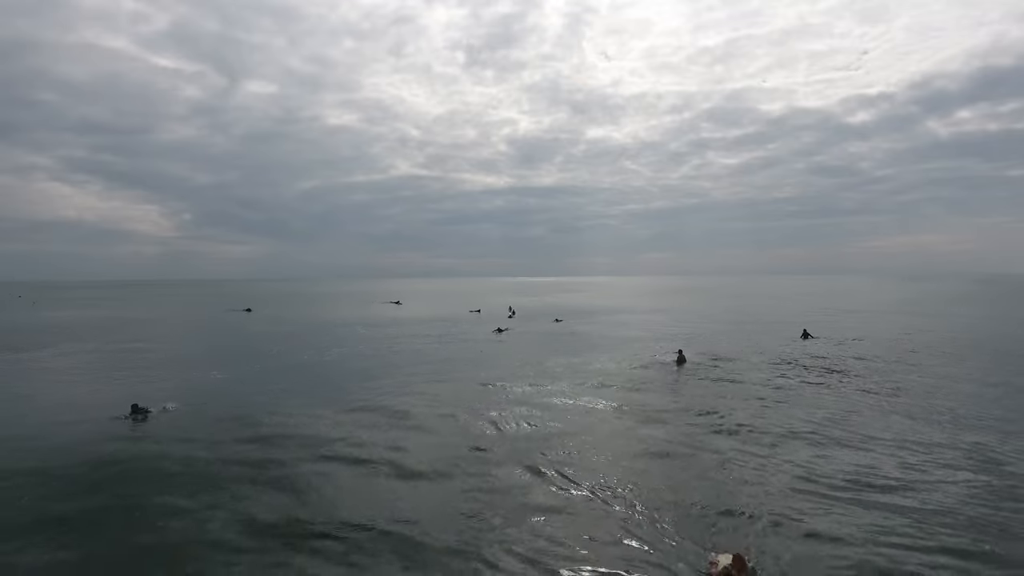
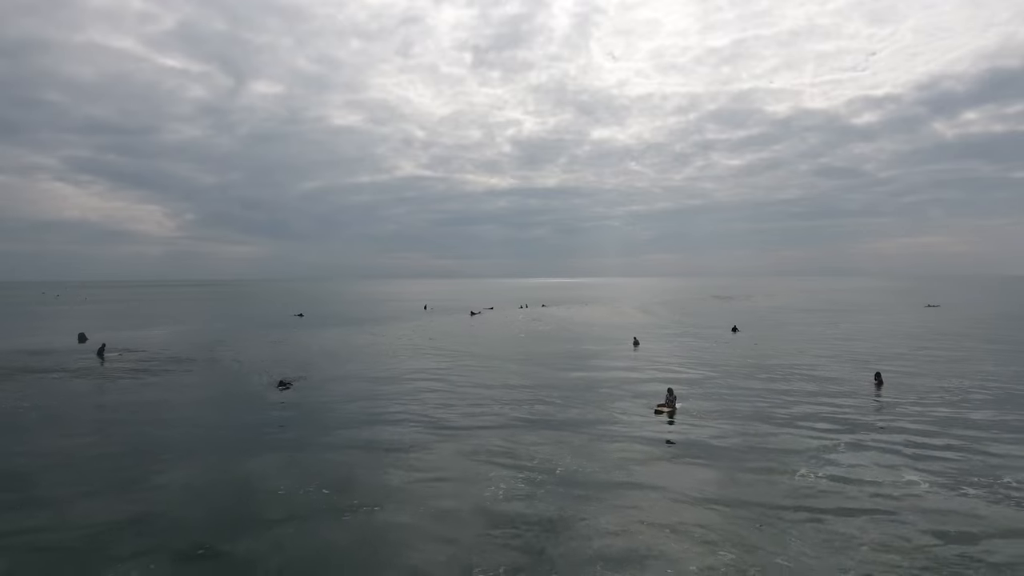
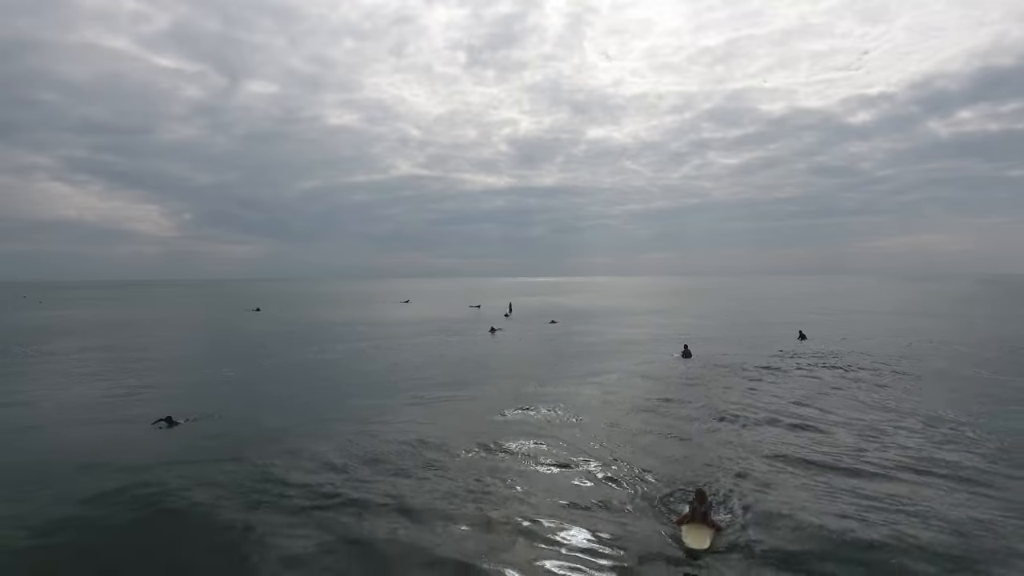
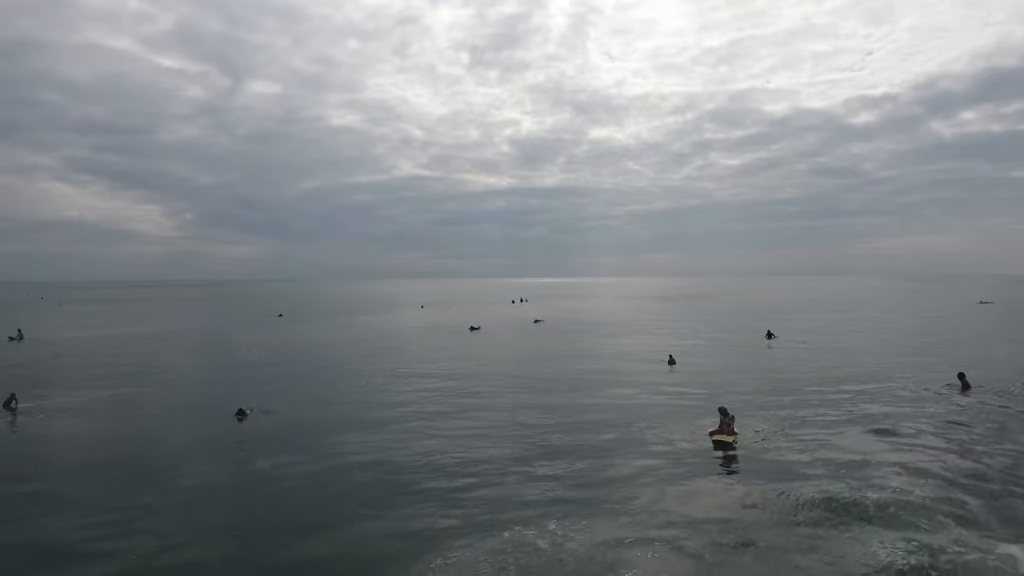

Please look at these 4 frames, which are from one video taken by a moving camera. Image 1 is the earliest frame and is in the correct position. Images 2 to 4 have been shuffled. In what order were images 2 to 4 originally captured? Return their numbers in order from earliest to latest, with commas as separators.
3, 4, 2
